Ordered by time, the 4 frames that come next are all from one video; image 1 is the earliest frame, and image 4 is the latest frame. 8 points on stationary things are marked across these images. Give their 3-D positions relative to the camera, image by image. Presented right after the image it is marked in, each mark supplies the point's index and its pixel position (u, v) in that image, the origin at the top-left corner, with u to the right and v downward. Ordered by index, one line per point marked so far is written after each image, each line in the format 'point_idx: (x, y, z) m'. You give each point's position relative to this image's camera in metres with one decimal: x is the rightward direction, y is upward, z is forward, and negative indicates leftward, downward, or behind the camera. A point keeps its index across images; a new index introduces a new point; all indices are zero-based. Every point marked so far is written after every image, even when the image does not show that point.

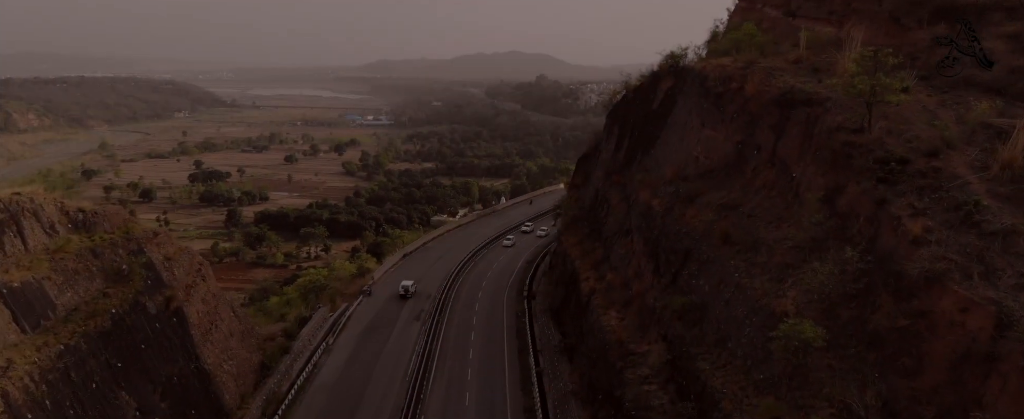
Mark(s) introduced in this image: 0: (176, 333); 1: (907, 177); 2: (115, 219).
0: (-8.0, -3.0, +17.8) m
1: (+7.9, +0.7, +15.0) m
2: (-9.6, -0.2, +18.2) m
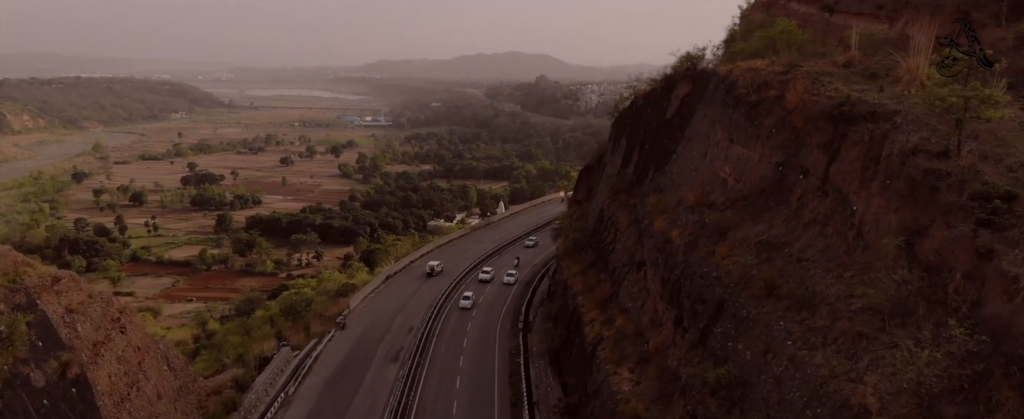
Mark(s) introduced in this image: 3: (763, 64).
0: (-8.2, -3.7, +14.2) m
1: (+7.6, -0.1, +11.3) m
2: (-9.9, -1.0, +14.6) m
3: (+6.1, +3.5, +18.2) m
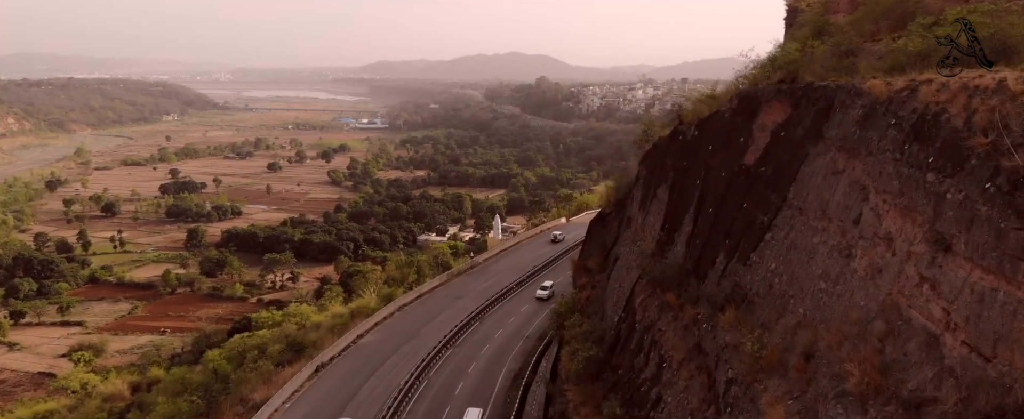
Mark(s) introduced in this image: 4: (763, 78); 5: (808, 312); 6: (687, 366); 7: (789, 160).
0: (-8.8, -5.8, +4.4) m
1: (+7.1, -2.2, +1.5) m
2: (-10.4, -3.1, +4.7) m
3: (+5.5, +1.4, +8.4) m
4: (+5.0, +2.6, +14.8) m
5: (+4.0, -1.4, +10.5) m
6: (+2.9, -2.6, +12.4) m
7: (+4.7, +0.9, +12.9) m
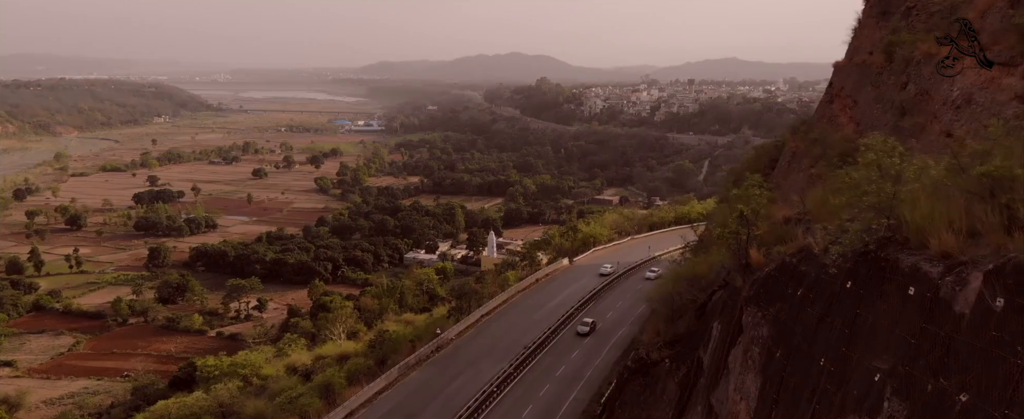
0: (-9.5, -8.0, -6.4) m
1: (+6.4, -4.4, -9.2) m
2: (-11.1, -5.3, -6.0) m
3: (+4.9, -0.8, -2.4) m
4: (+4.3, +0.4, +4.0) m
5: (+3.3, -3.7, -0.2) m
6: (+2.3, -4.9, +1.7) m
7: (+4.1, -1.4, +2.2) m
